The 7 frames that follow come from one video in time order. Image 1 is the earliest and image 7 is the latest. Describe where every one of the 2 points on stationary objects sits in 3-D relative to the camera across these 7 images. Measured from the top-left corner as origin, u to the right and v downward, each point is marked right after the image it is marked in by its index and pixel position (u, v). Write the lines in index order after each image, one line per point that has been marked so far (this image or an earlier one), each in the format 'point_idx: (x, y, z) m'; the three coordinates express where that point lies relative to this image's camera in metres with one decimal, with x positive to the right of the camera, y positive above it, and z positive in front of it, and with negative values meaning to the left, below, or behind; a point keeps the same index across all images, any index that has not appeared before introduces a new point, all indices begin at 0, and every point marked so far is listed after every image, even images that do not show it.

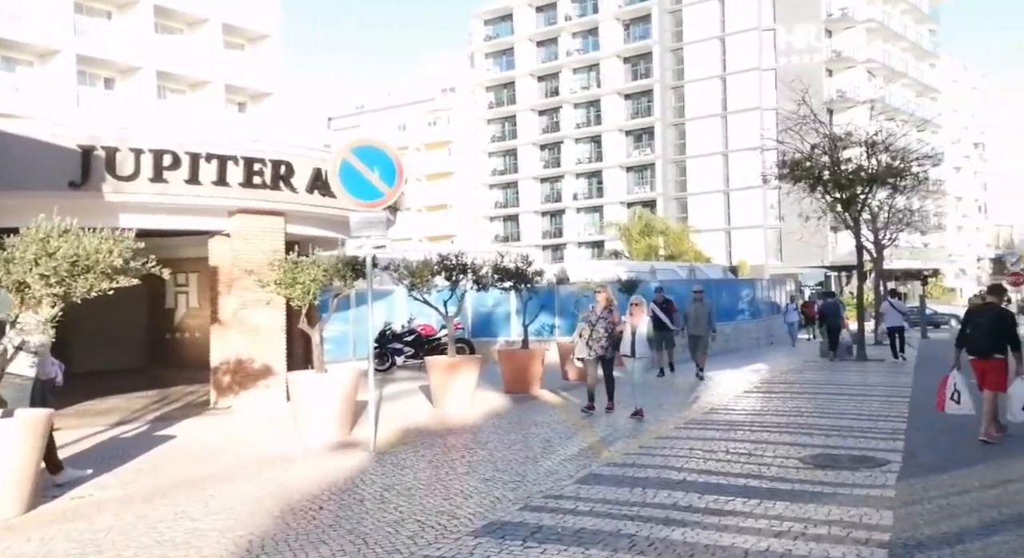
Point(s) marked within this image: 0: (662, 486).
0: (+1.4, -2.0, +7.2) m
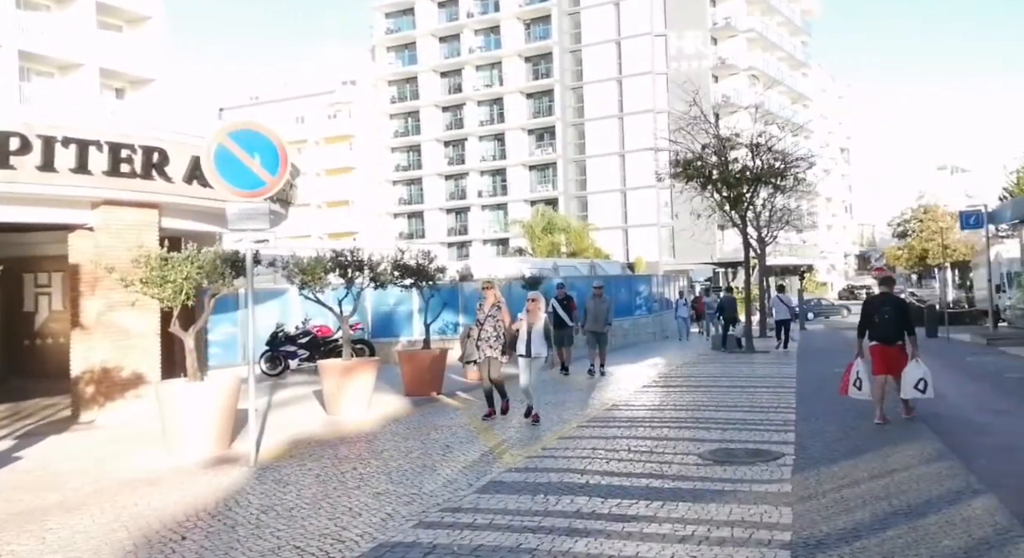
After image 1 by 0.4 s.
0: (+0.5, -2.0, +6.9) m
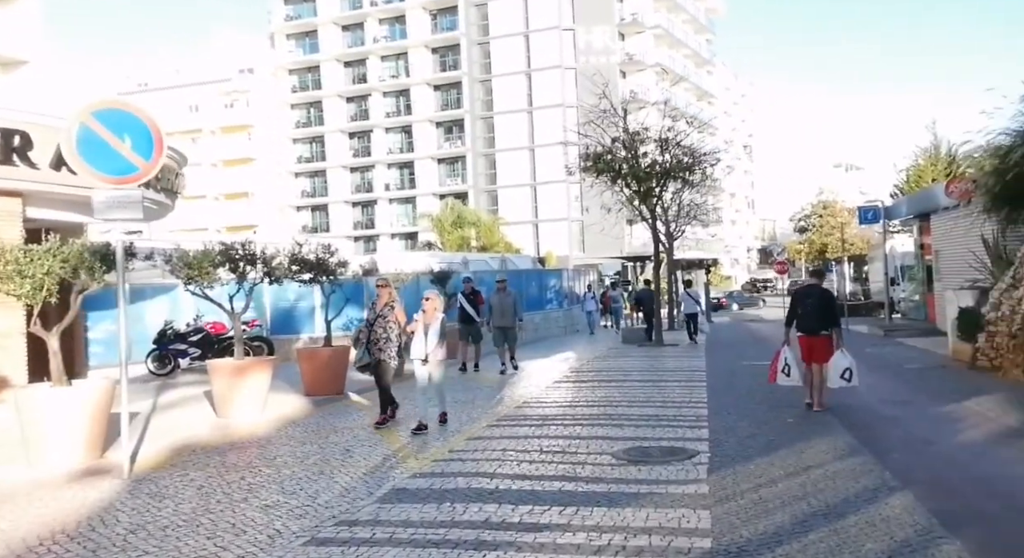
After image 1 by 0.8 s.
0: (-0.3, -1.9, +6.4) m
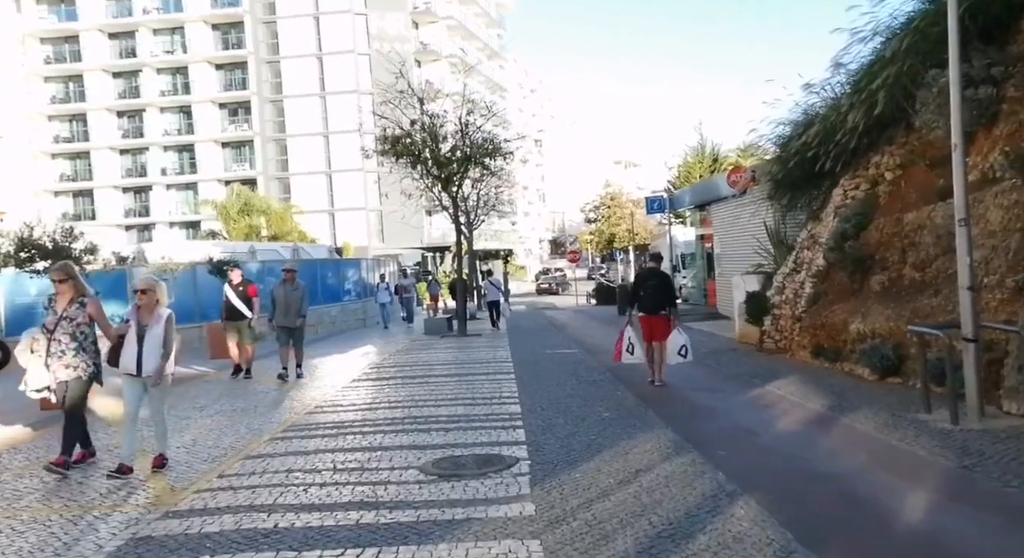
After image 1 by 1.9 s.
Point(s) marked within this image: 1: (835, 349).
0: (-1.8, -1.8, +5.0) m
1: (+4.8, -1.0, +11.2) m
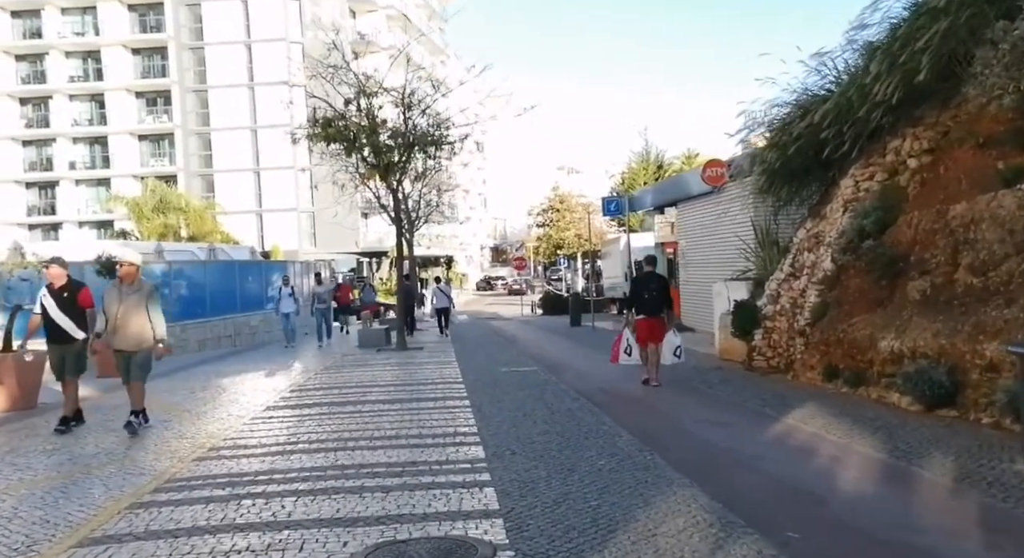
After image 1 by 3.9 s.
0: (-1.8, -1.7, +2.6) m
1: (+4.2, -1.1, +9.3) m
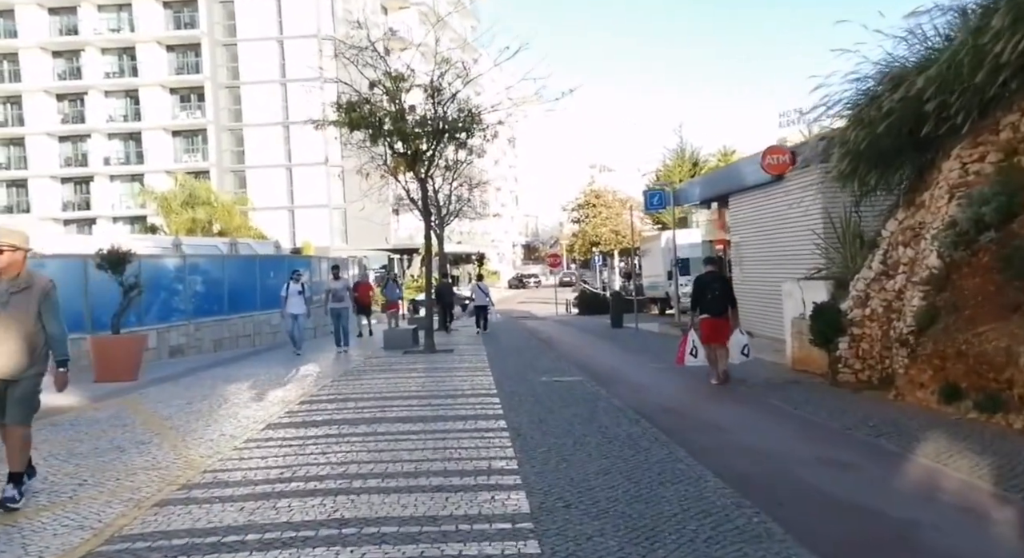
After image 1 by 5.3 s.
0: (-1.6, -1.7, +1.0) m
1: (+4.7, -1.1, +7.5) m
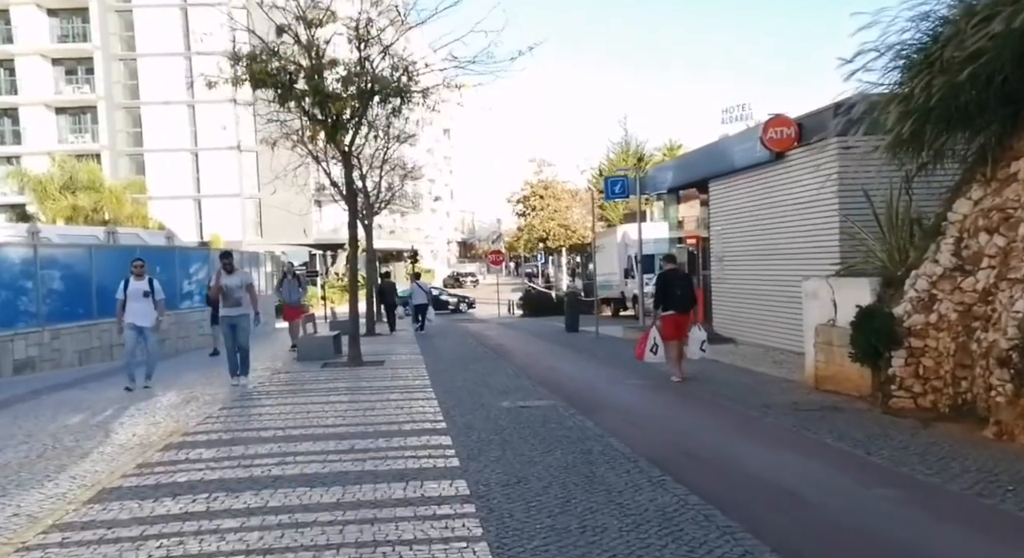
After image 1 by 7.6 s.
0: (-1.2, -1.6, -1.9) m
1: (+4.5, -1.1, +5.1) m
